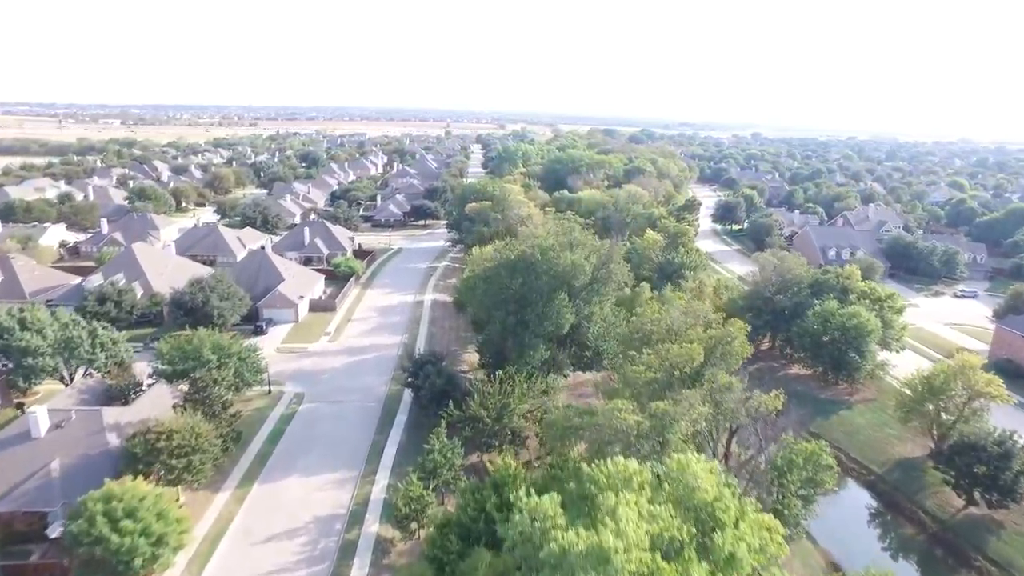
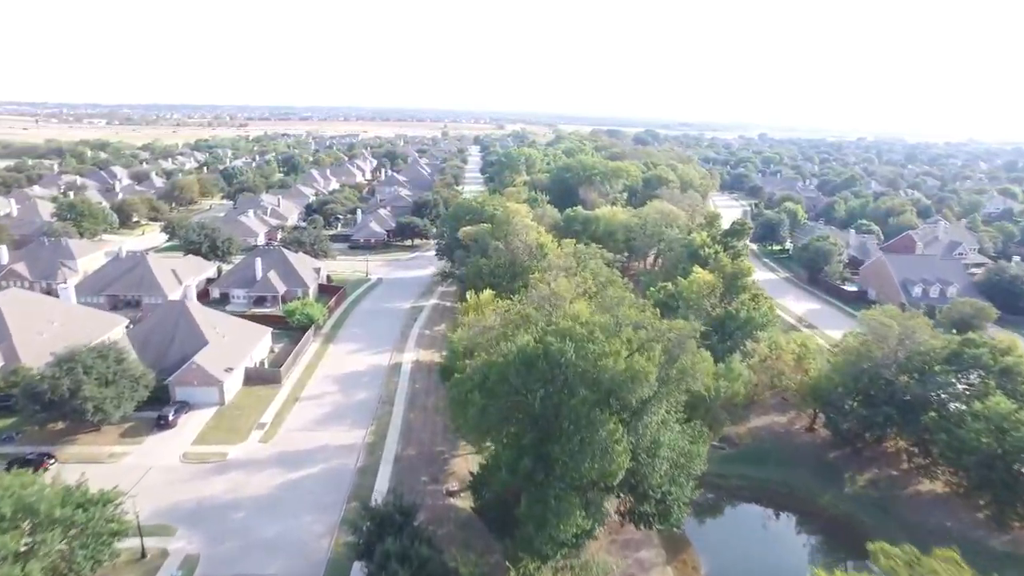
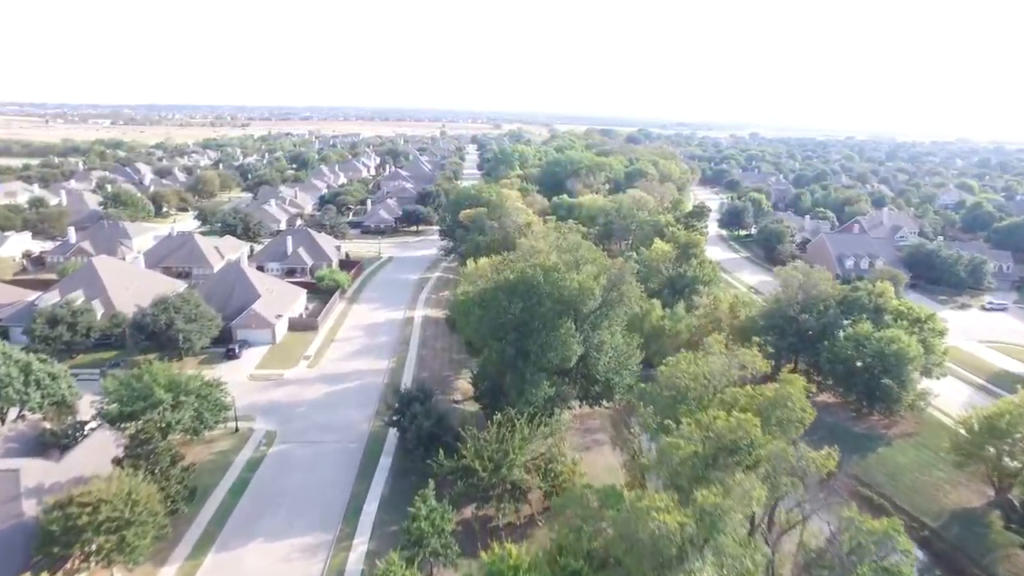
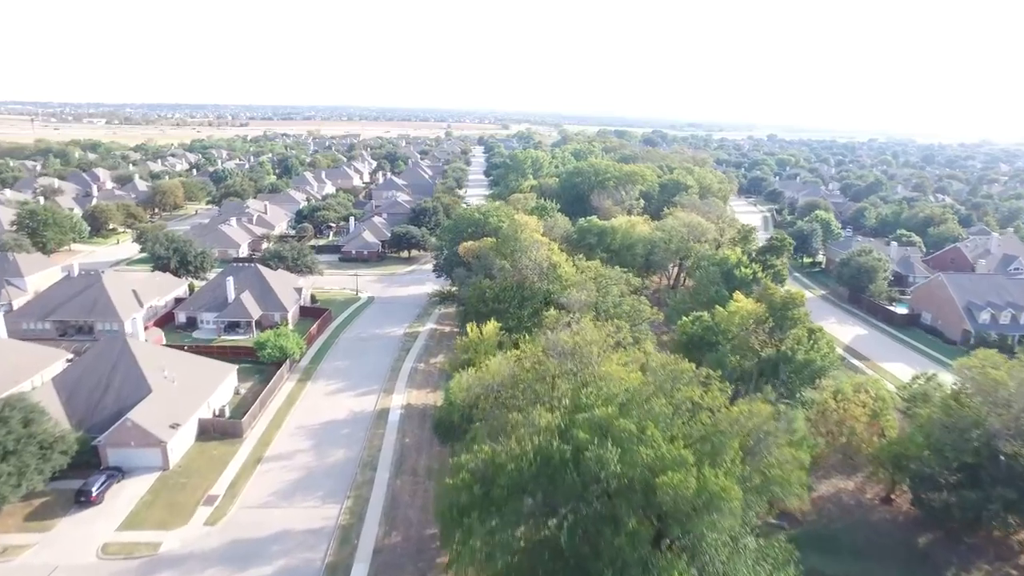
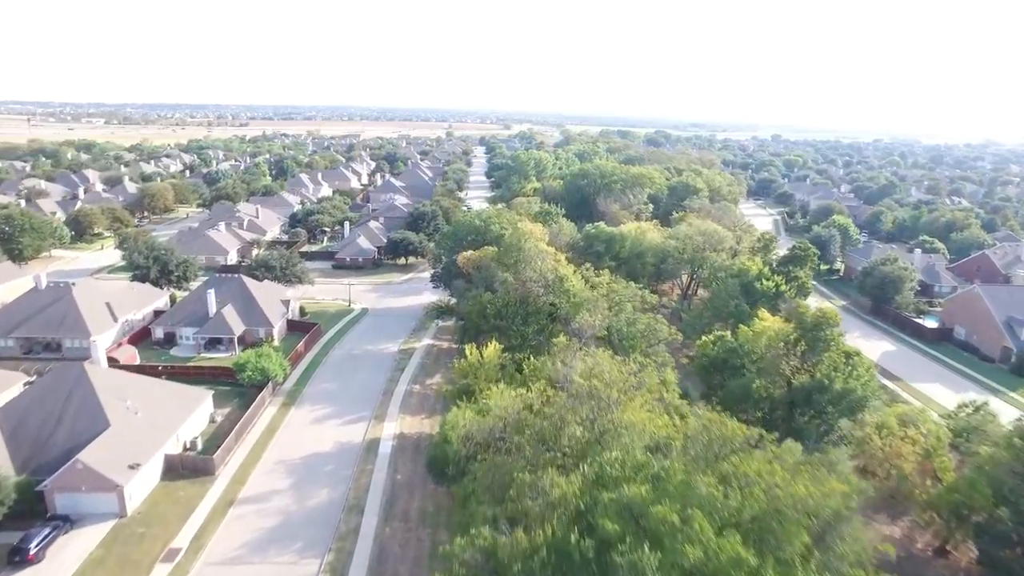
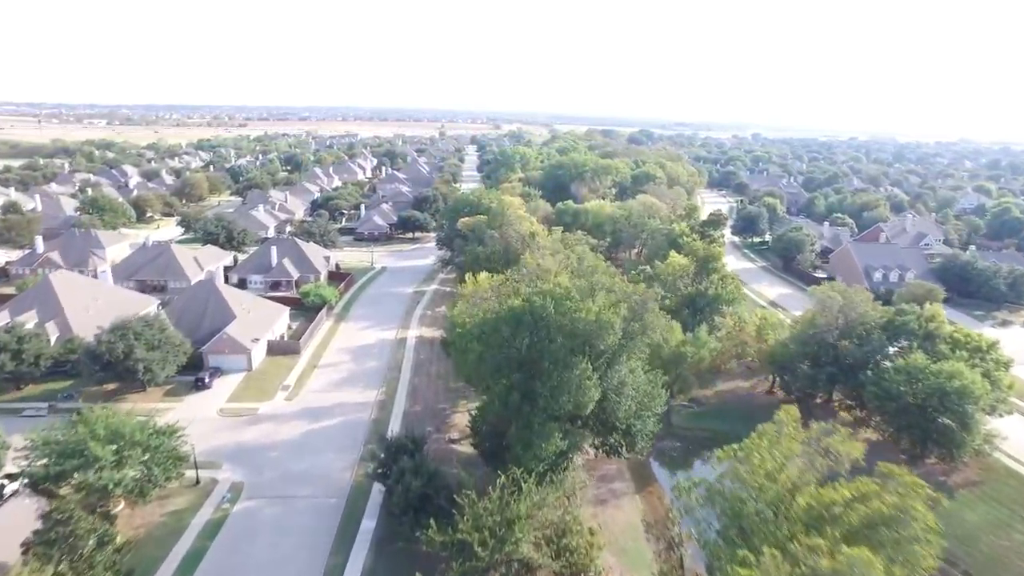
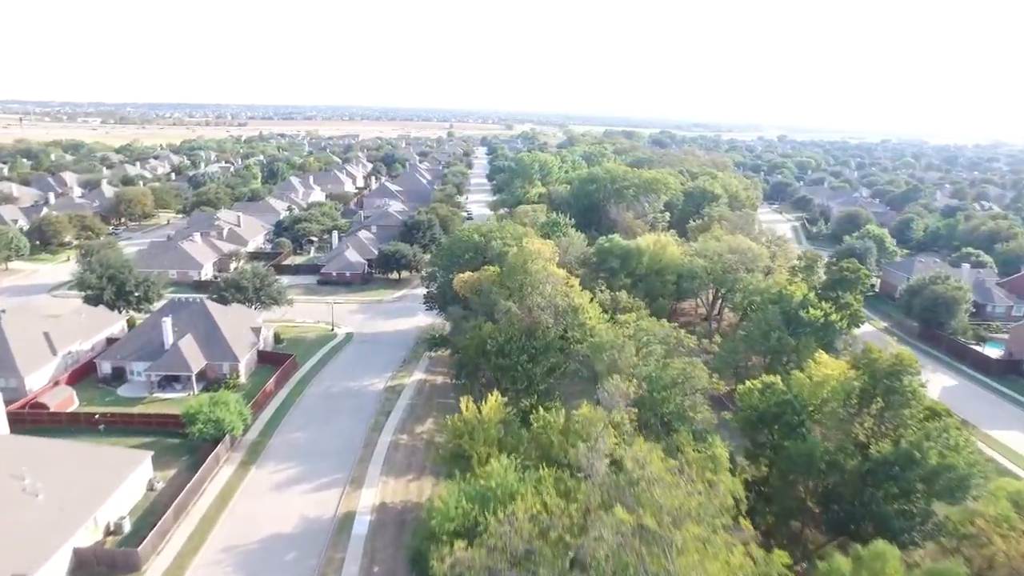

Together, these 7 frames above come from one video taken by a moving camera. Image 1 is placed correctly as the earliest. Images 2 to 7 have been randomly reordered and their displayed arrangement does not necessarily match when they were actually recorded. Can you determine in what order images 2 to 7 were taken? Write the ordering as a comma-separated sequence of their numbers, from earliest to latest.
3, 6, 2, 4, 5, 7
